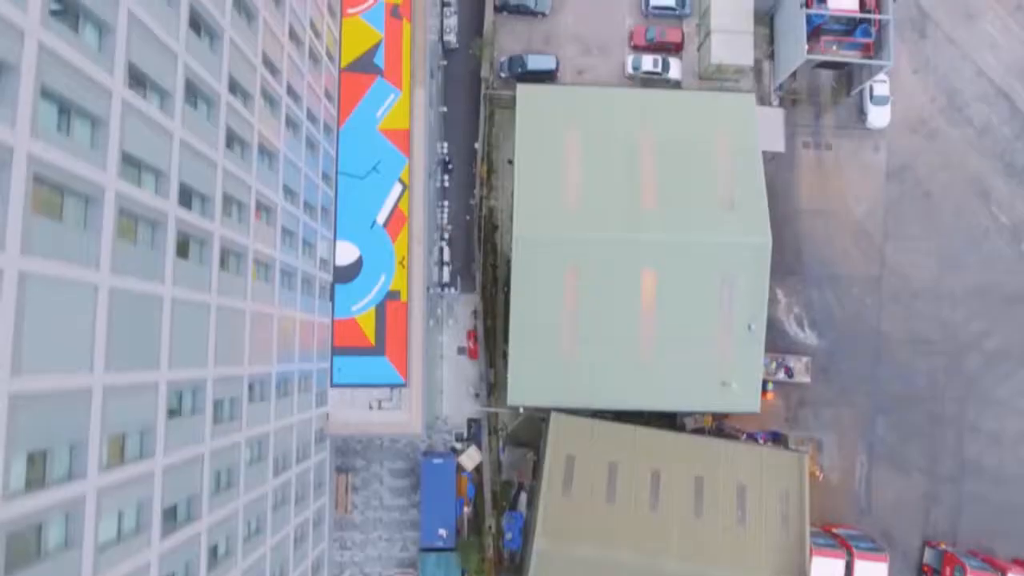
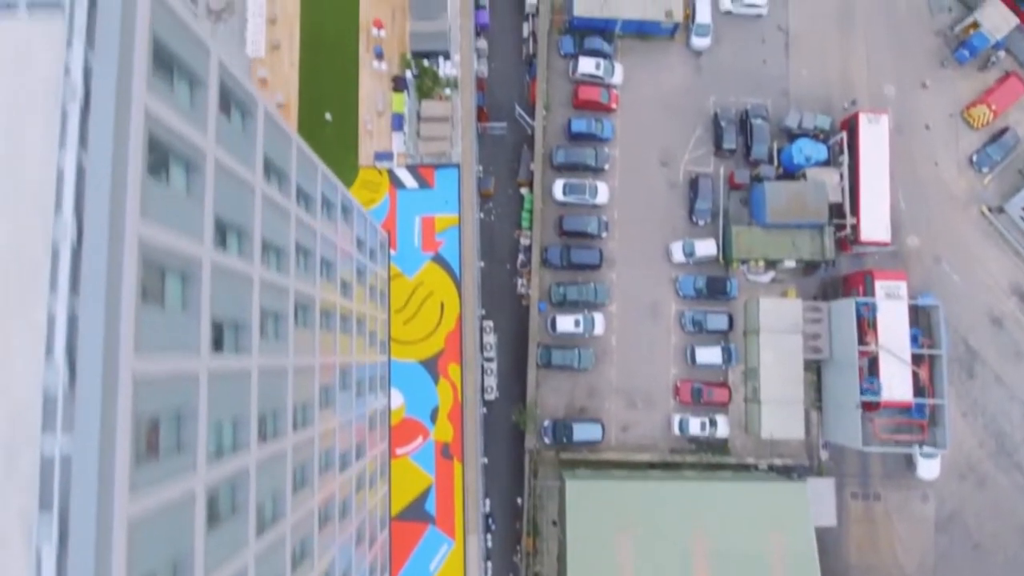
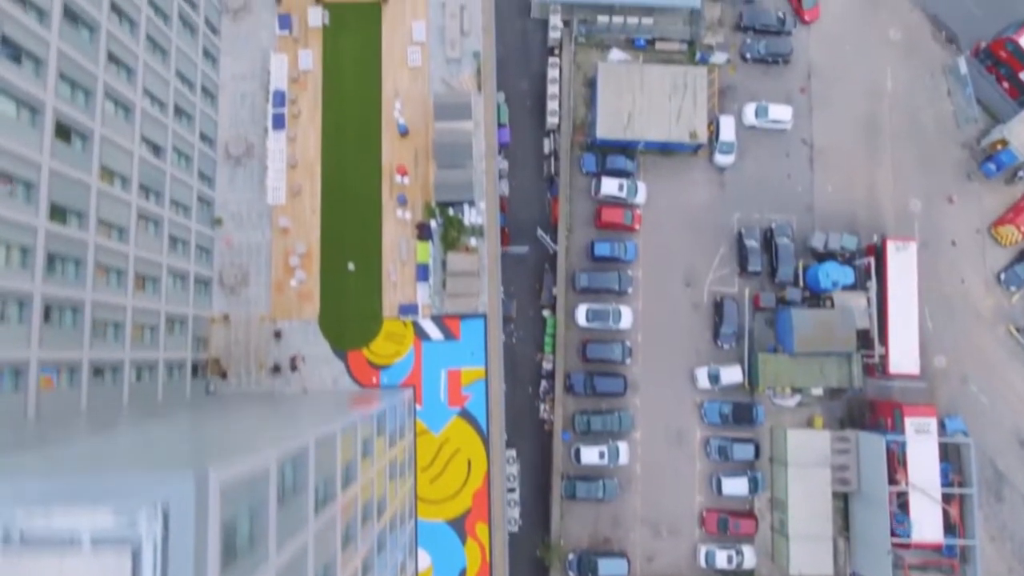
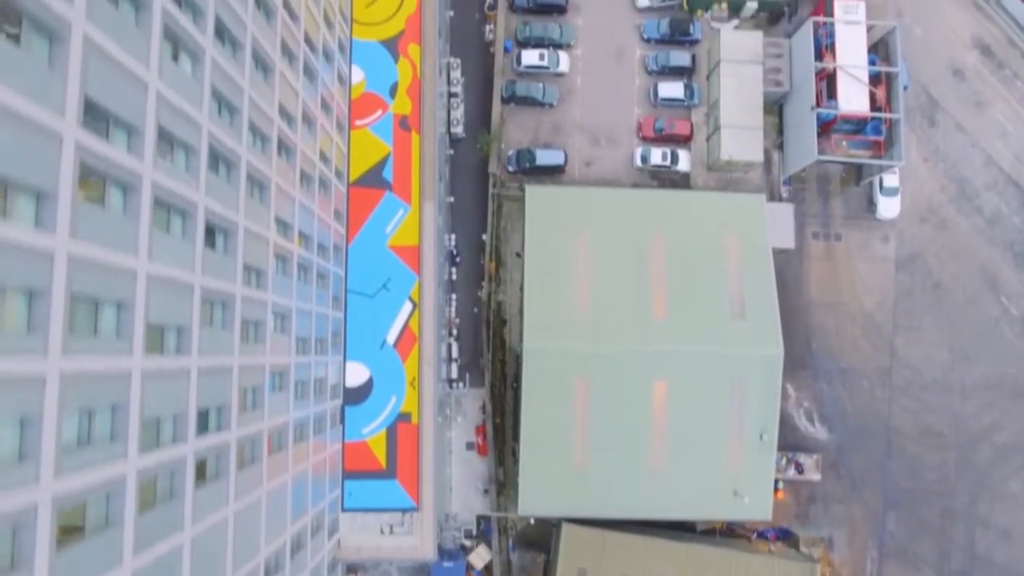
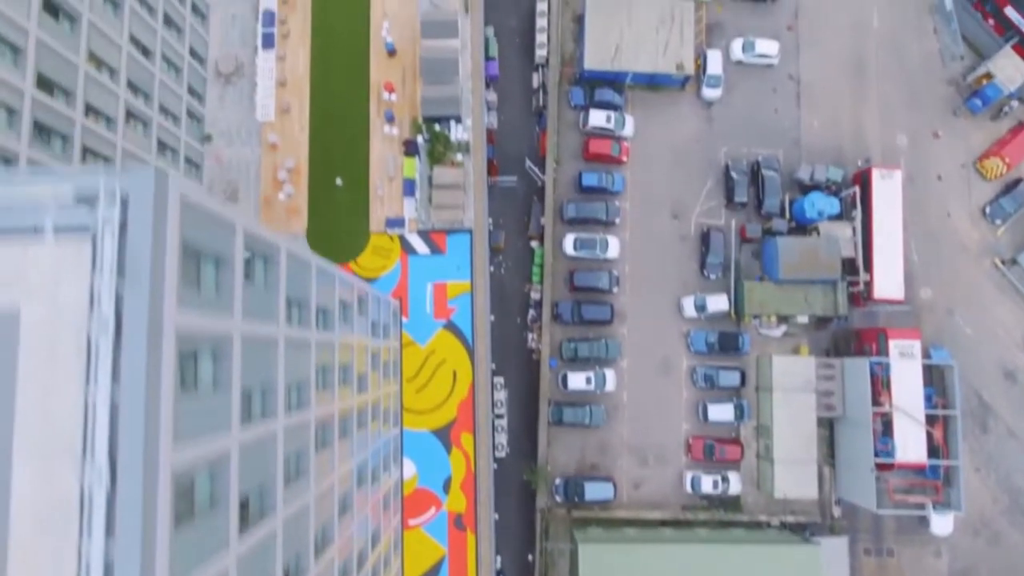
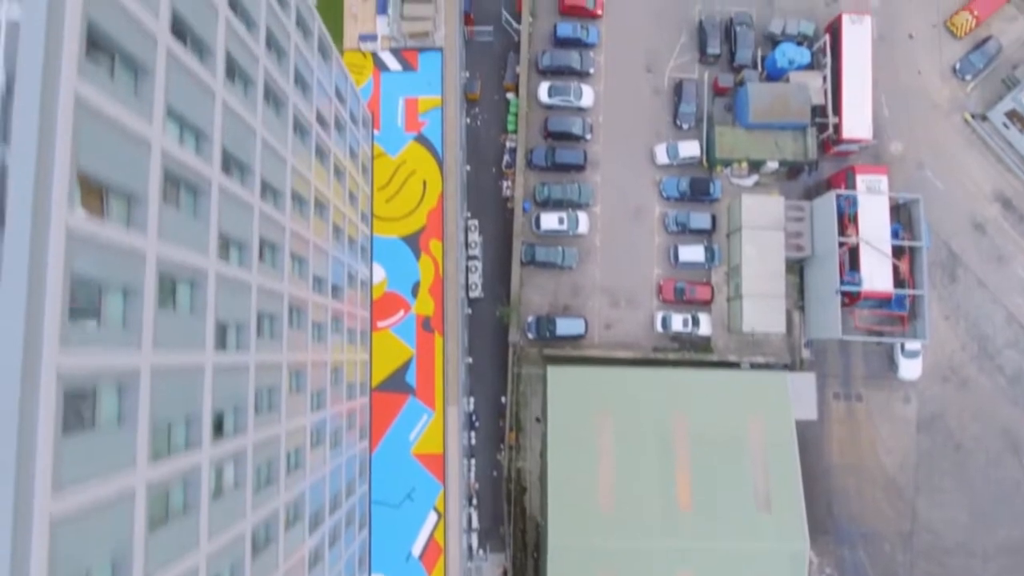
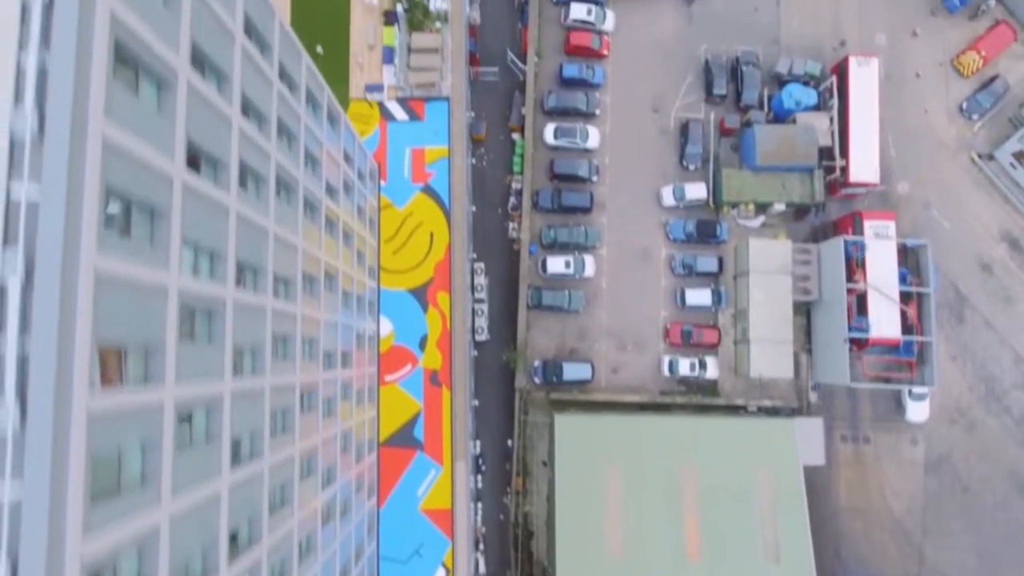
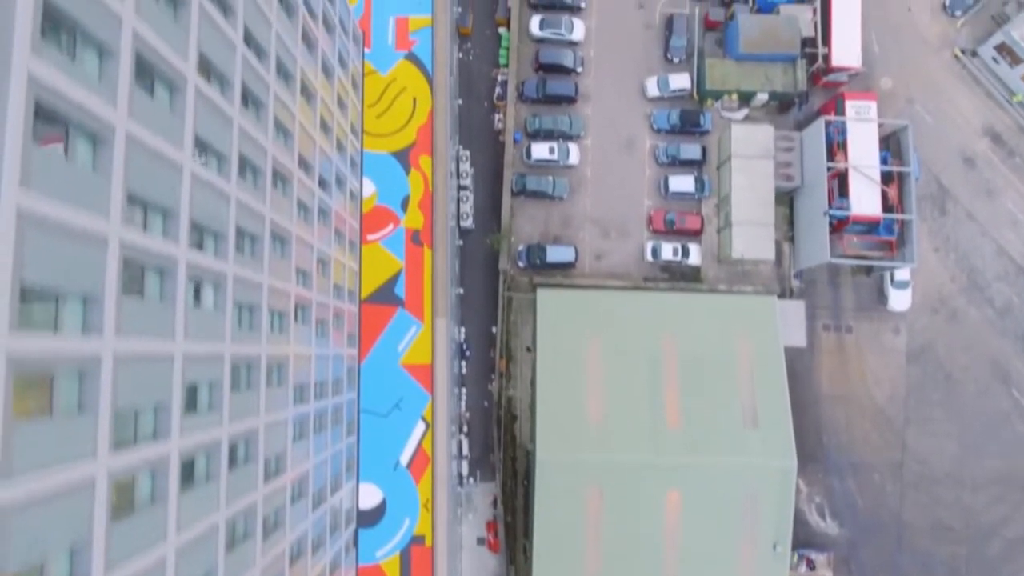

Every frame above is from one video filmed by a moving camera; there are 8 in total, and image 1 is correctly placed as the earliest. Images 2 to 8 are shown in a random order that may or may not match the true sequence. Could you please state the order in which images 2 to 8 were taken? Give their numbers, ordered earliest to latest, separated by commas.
4, 8, 6, 7, 2, 5, 3
